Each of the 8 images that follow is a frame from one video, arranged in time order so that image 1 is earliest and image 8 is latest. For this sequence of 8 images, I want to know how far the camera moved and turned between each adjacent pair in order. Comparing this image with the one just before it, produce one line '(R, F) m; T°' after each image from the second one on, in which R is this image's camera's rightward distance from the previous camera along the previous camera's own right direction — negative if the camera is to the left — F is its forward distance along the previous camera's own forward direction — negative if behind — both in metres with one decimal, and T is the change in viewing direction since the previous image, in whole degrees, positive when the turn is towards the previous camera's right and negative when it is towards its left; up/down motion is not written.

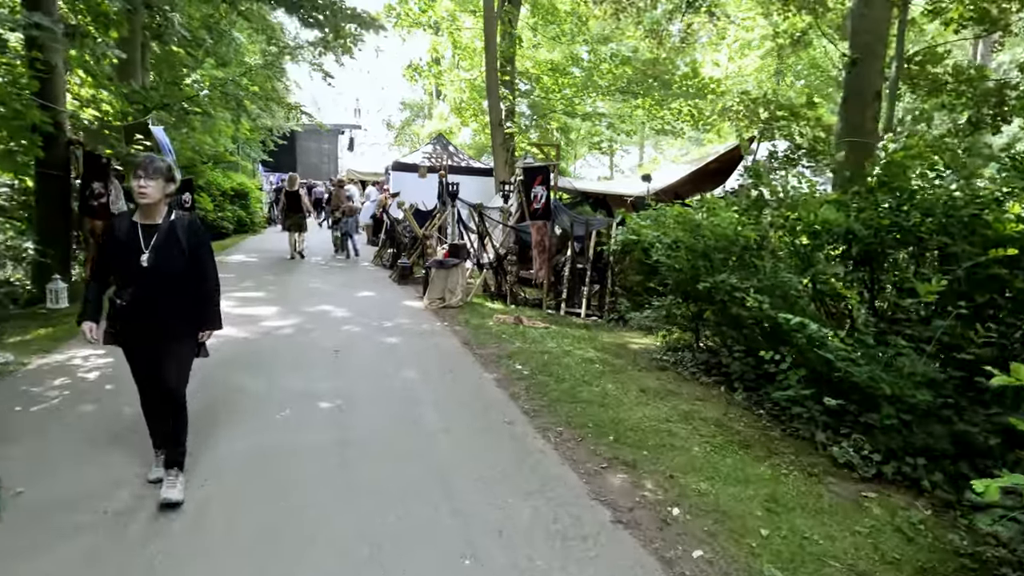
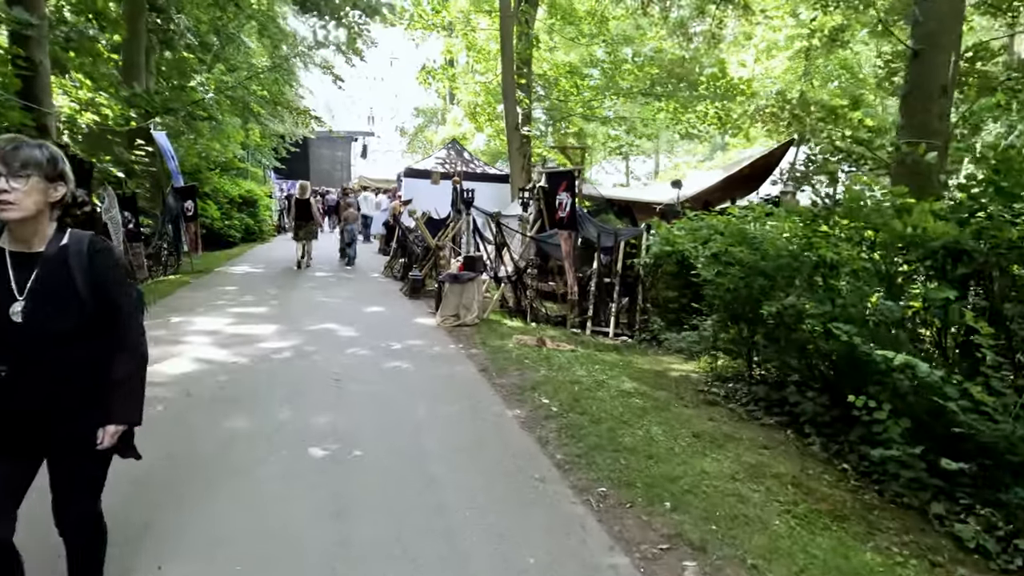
(-0.1, +0.9) m; -1°
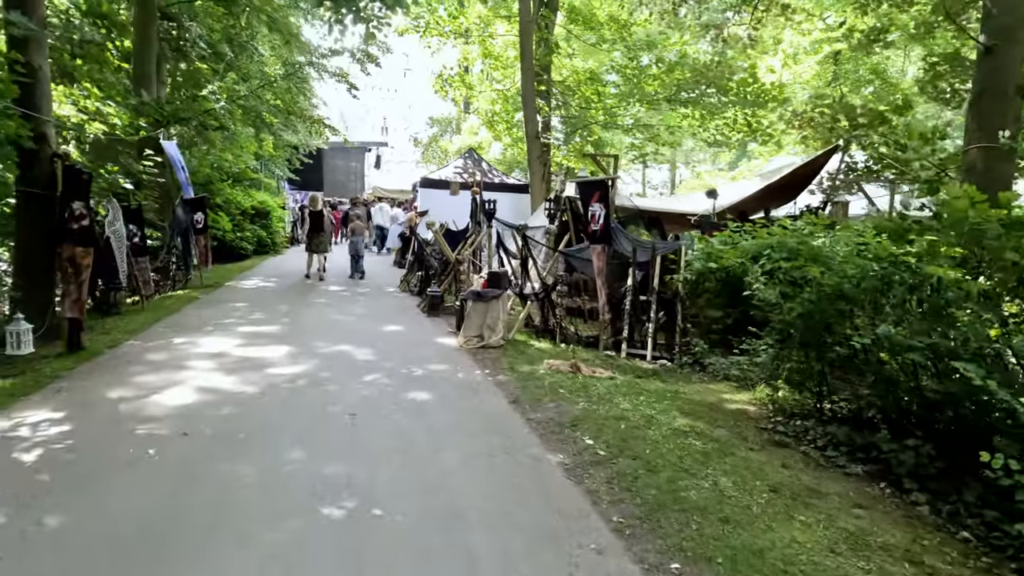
(-0.2, +0.7) m; -1°
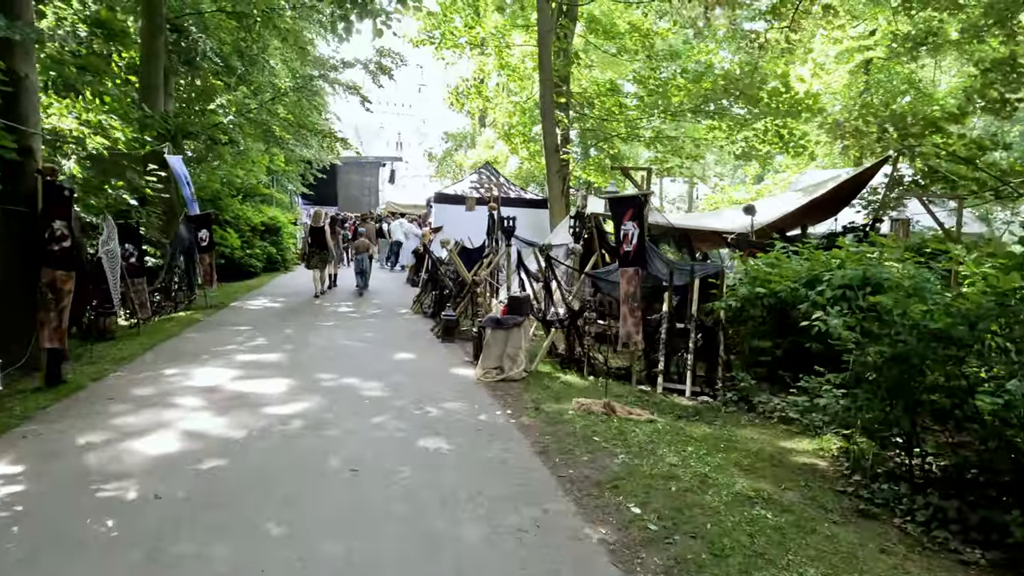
(-0.1, +0.8) m; -1°
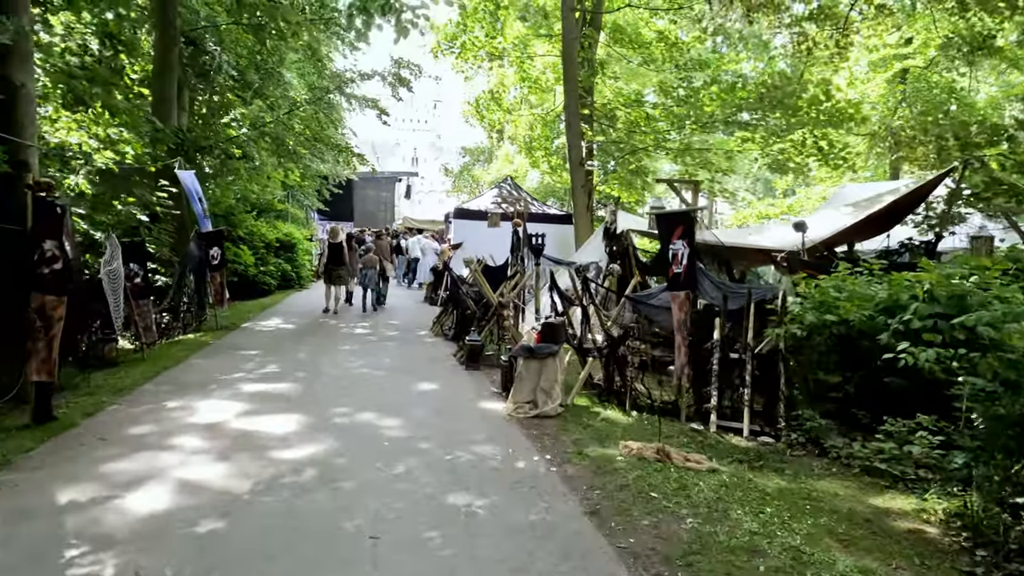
(-0.2, +0.7) m; -1°
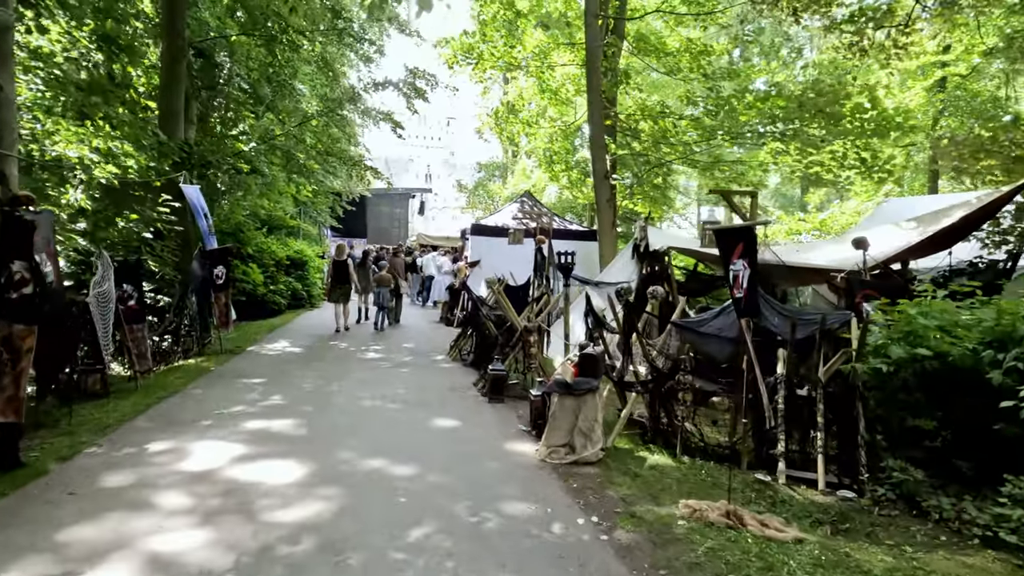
(-0.2, +0.9) m; -1°
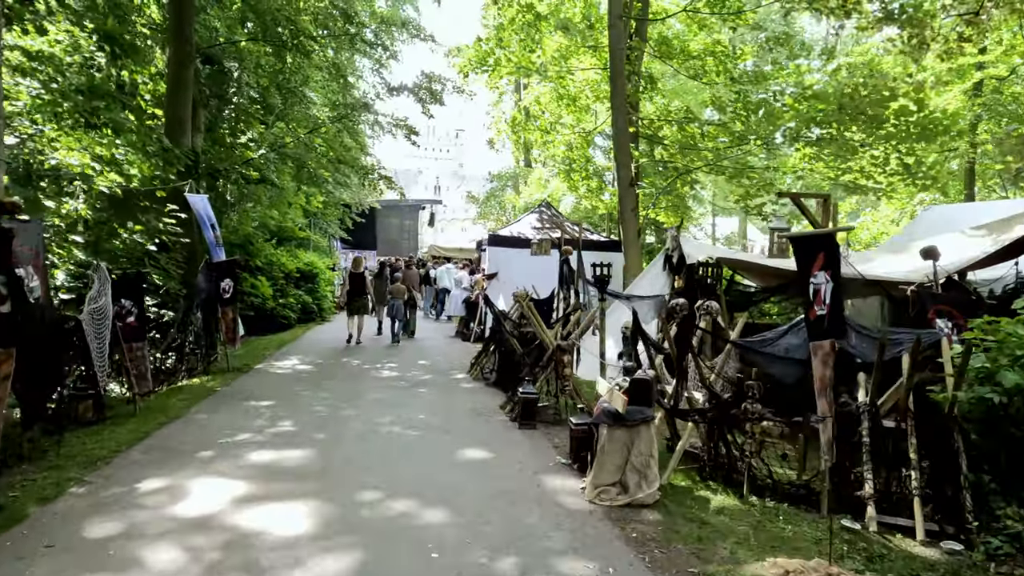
(-0.3, +0.7) m; -1°
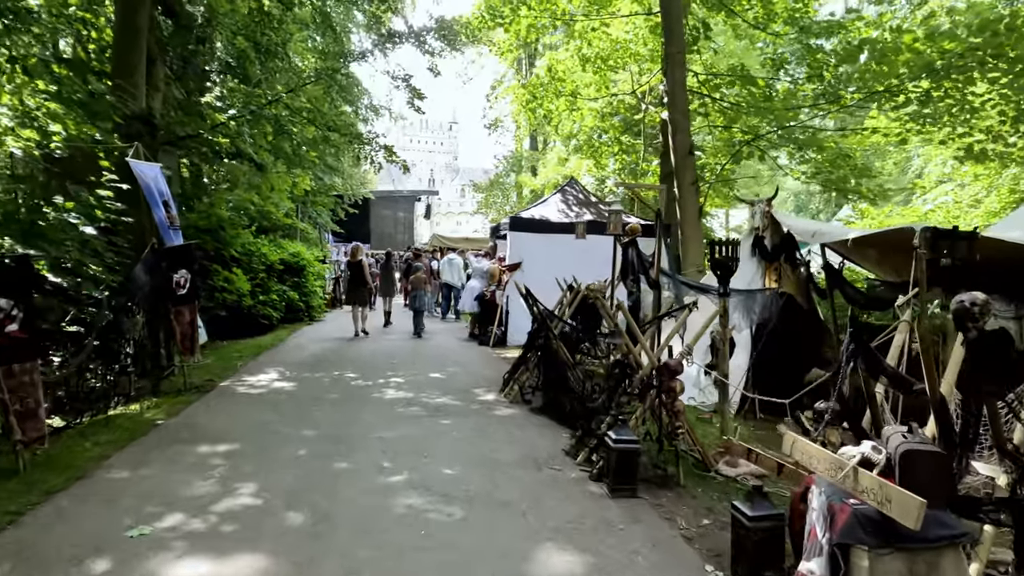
(-0.7, +2.8) m; +1°
